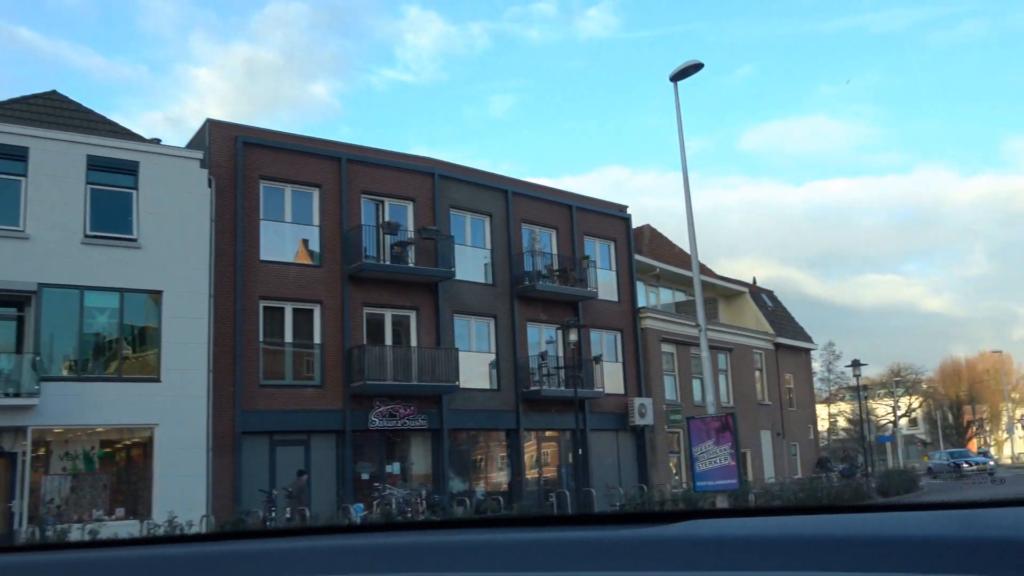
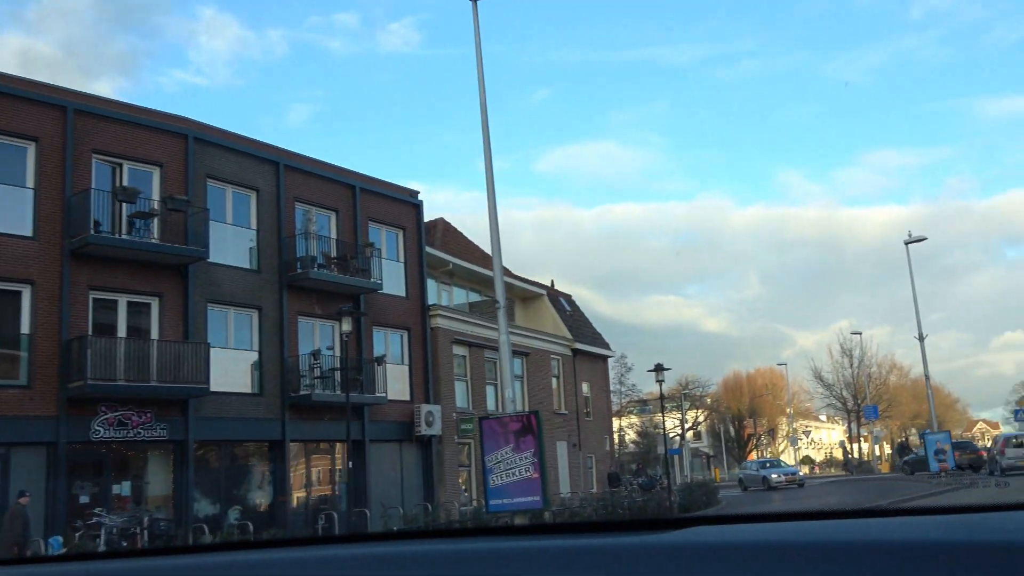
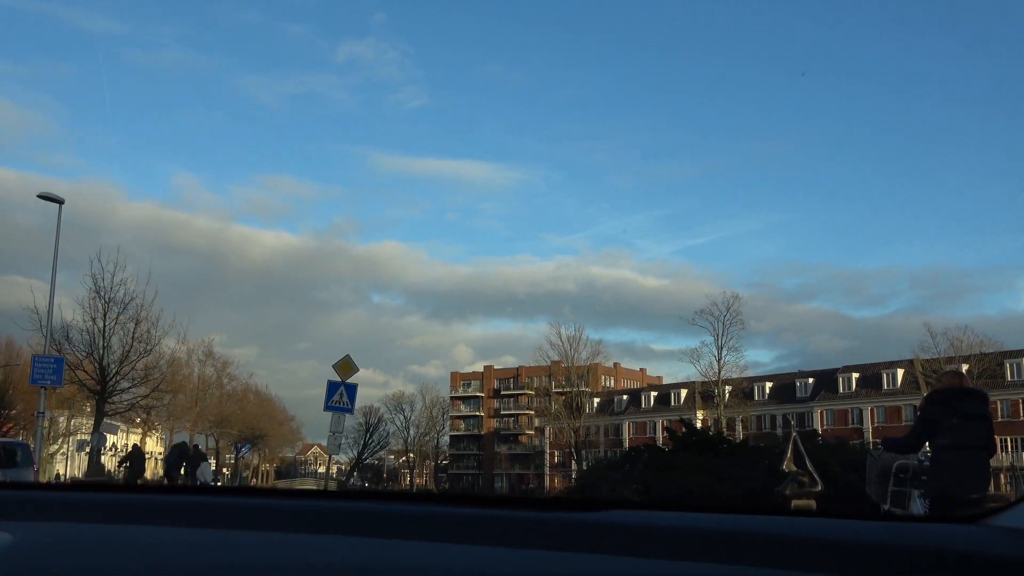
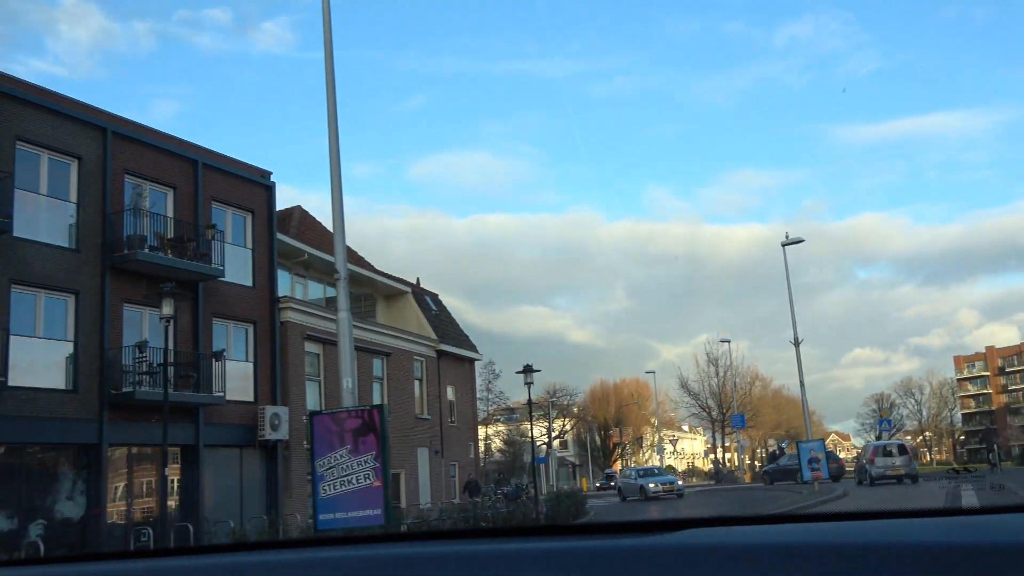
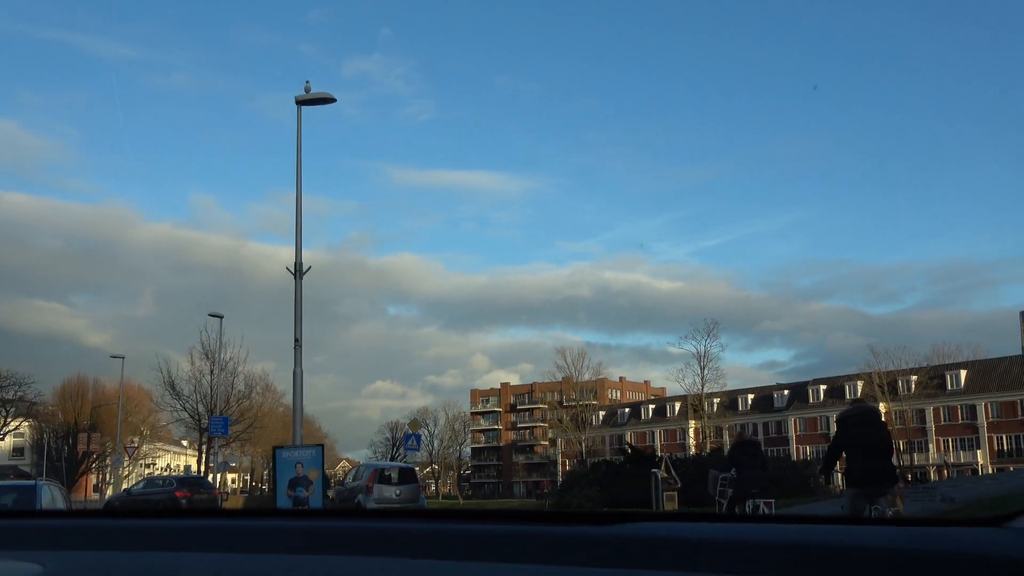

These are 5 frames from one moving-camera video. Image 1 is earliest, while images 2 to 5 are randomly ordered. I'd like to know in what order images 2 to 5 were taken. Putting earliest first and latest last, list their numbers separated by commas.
2, 4, 5, 3
